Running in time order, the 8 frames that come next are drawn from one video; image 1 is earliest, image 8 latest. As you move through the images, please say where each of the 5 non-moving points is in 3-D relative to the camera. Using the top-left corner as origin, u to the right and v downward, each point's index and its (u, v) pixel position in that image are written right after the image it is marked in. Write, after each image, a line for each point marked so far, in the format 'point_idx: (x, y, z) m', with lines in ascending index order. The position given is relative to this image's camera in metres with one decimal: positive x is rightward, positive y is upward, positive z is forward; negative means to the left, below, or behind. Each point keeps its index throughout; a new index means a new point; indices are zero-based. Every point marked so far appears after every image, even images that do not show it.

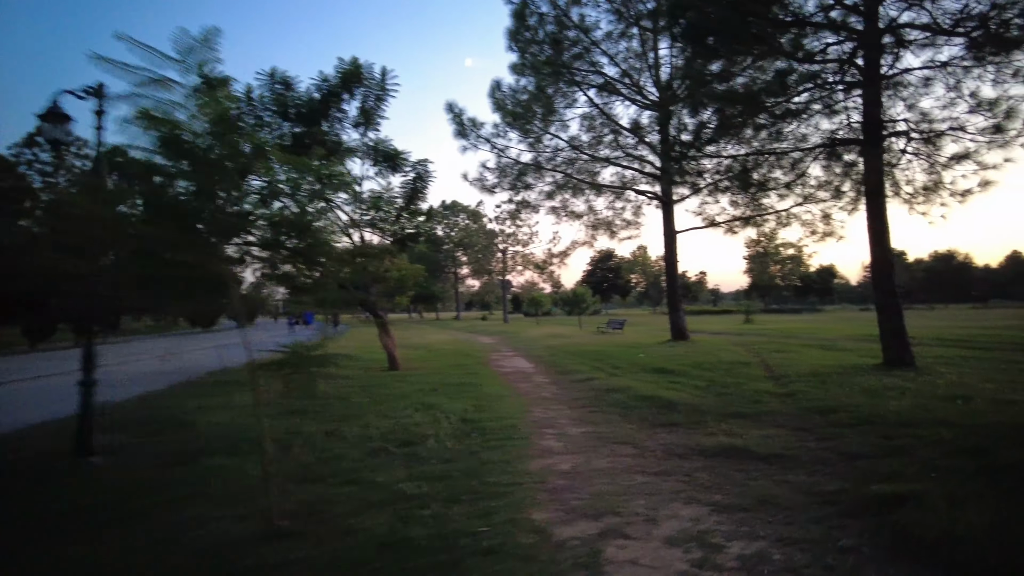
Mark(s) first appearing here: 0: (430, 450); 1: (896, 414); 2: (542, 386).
0: (-0.7, -1.4, +5.5) m
1: (+3.8, -1.3, +6.5) m
2: (+0.5, -1.5, +9.7) m
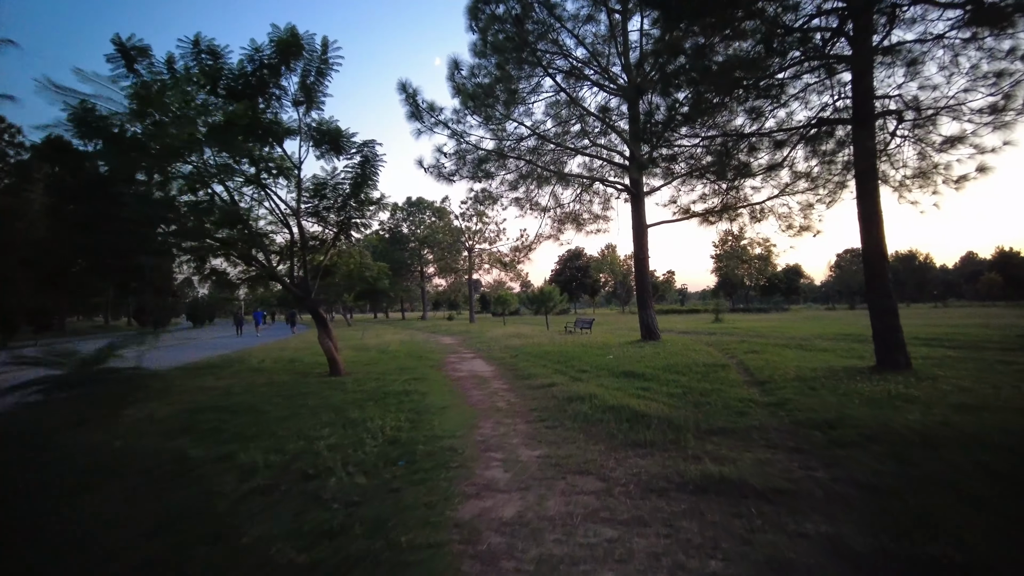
0: (-1.1, -1.3, +4.3) m
1: (+3.3, -1.2, +5.4) m
2: (-0.2, -1.4, +8.5) m
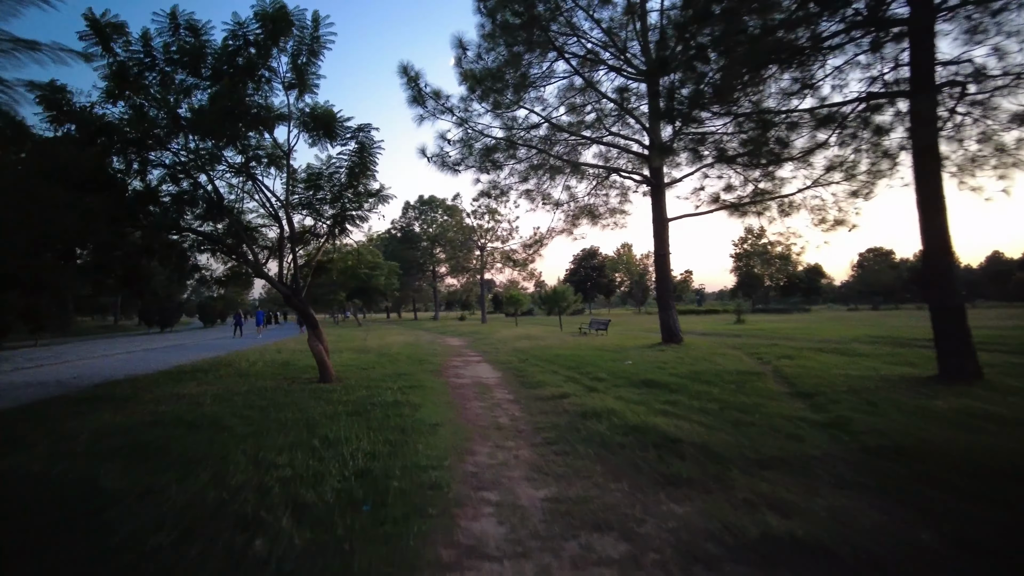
0: (-1.2, -1.3, +3.2) m
1: (+3.3, -1.2, +4.3) m
2: (-0.1, -1.3, +7.4) m
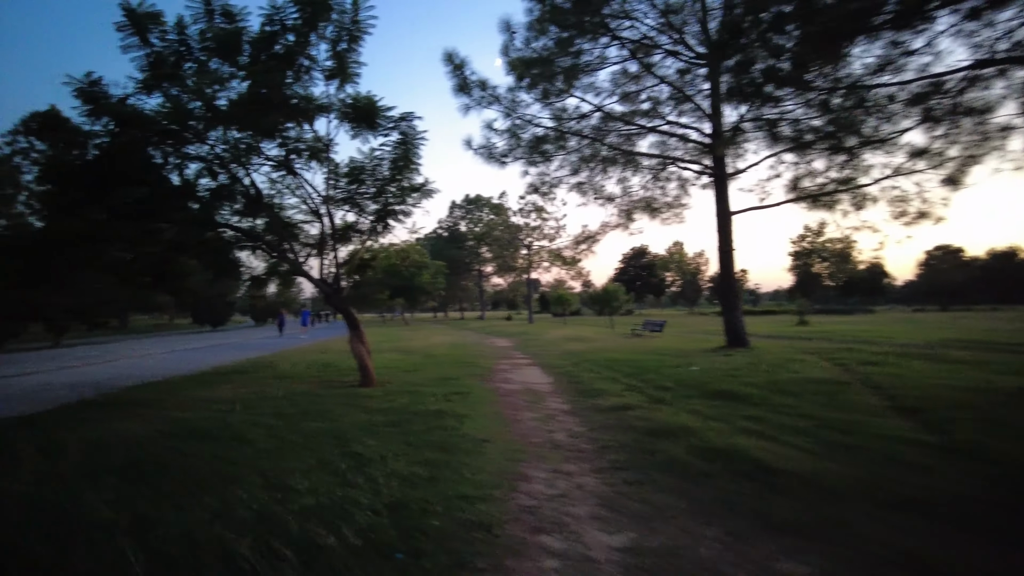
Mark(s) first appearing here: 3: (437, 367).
0: (-0.9, -1.3, +2.5) m
1: (+3.7, -1.1, +3.2) m
2: (+0.4, -1.3, +6.6) m
3: (-1.4, -1.5, +12.3) m
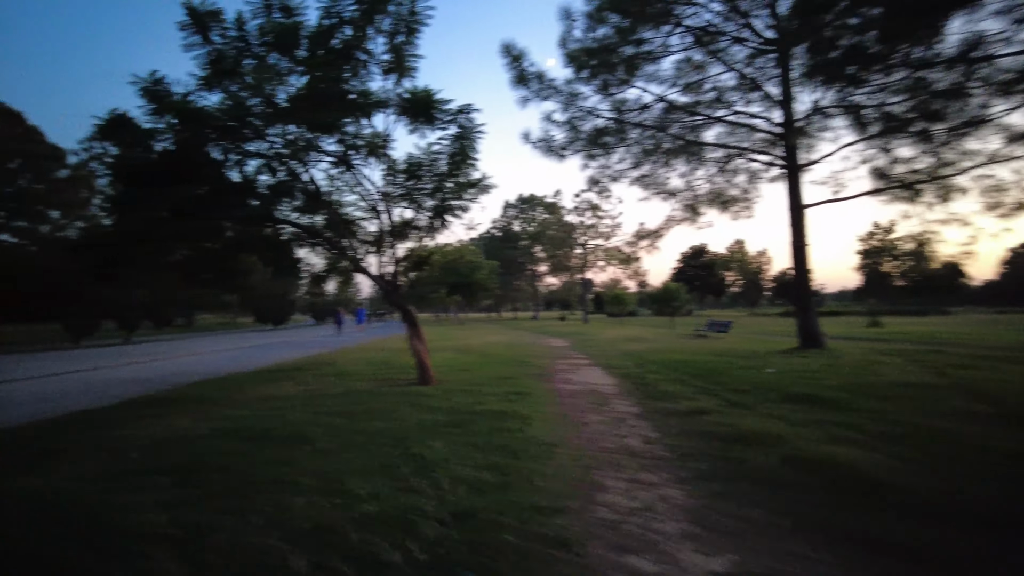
0: (-0.6, -1.2, +2.2) m
1: (+4.0, -1.1, +2.6) m
2: (+1.1, -1.3, +6.1) m
3: (-0.3, -1.4, +12.0) m
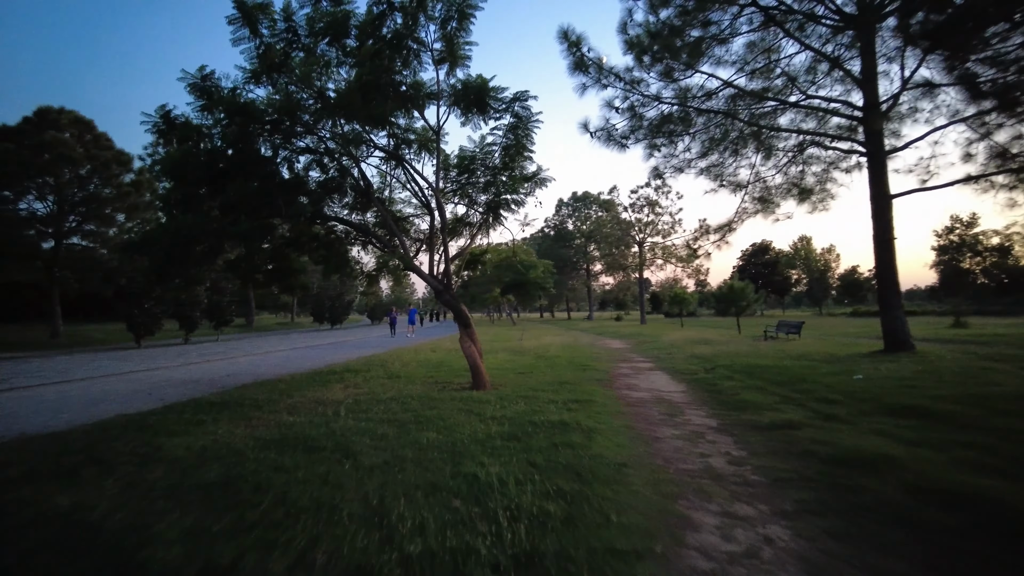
0: (-0.4, -1.2, +1.6) m
1: (+4.2, -1.0, +1.6) m
2: (+1.6, -1.2, +5.4) m
3: (+0.7, -1.4, +11.4) m
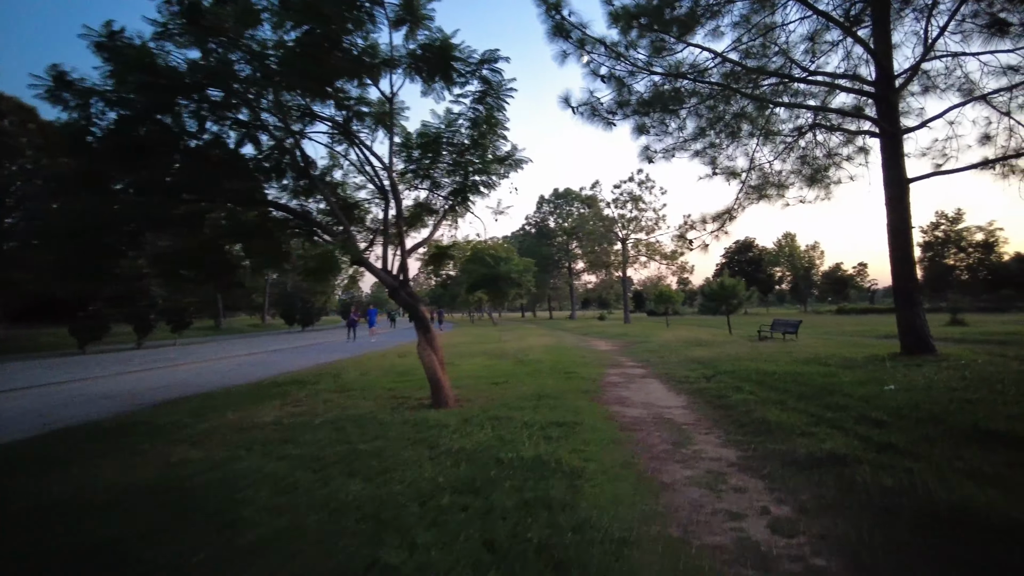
0: (-0.5, -1.2, +0.1) m
1: (+4.1, -1.0, +0.3) m
2: (+1.3, -1.2, +4.0) m
3: (+0.3, -1.4, +10.0) m
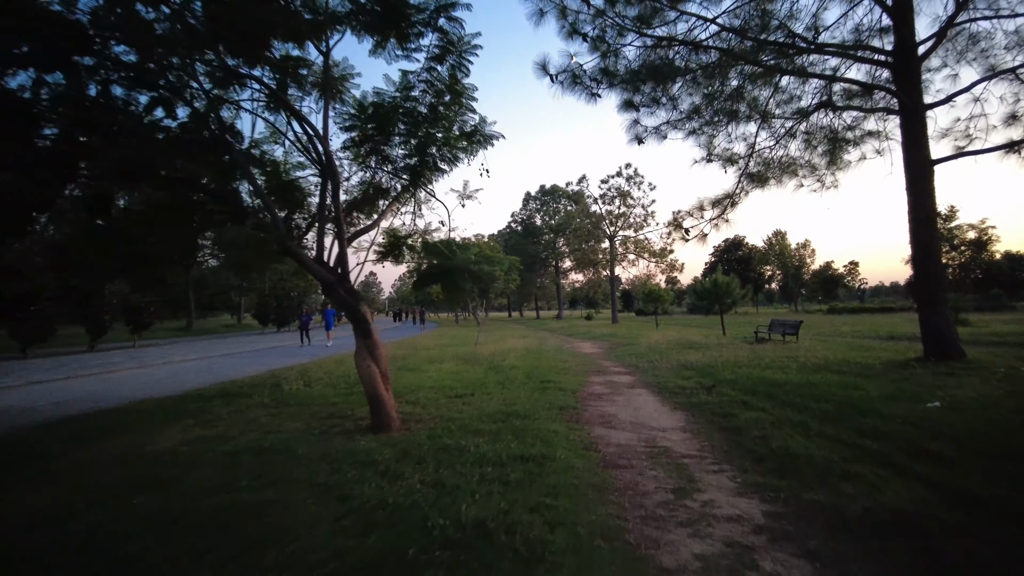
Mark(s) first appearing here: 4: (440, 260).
0: (-0.8, -1.1, -1.3) m
1: (+3.8, -0.9, -1.0) m
2: (+1.0, -1.1, +2.7) m
3: (-0.1, -1.3, +8.6) m
4: (-0.8, +0.3, +9.4) m
